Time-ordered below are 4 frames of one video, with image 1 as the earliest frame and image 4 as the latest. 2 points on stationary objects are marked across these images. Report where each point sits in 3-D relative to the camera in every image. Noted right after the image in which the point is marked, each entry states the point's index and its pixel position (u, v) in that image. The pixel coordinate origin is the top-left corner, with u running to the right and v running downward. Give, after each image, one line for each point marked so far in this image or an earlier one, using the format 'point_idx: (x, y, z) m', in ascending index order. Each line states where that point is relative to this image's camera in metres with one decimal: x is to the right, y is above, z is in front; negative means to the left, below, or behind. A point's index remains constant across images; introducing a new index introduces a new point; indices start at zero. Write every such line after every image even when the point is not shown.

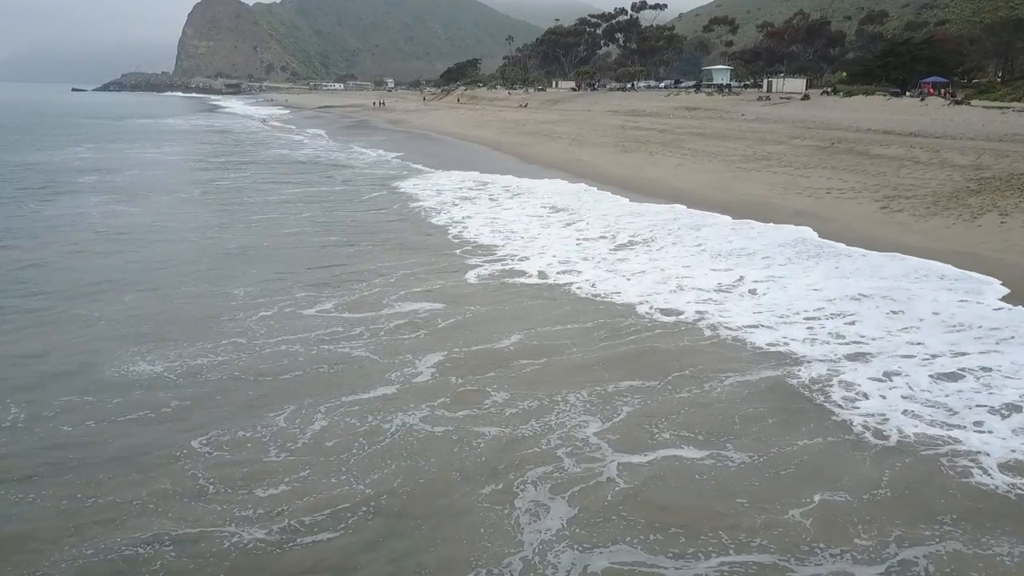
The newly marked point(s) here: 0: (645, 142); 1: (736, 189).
0: (+2.5, +2.8, +19.2) m
1: (+2.5, +1.1, +11.9) m
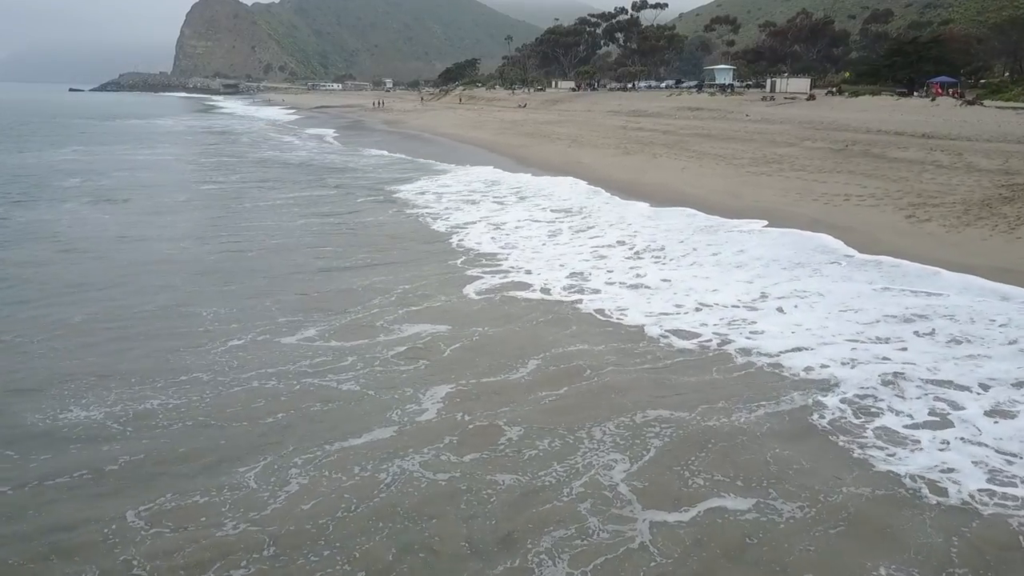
0: (+2.5, +2.7, +18.6) m
1: (+2.5, +1.0, +11.2) m
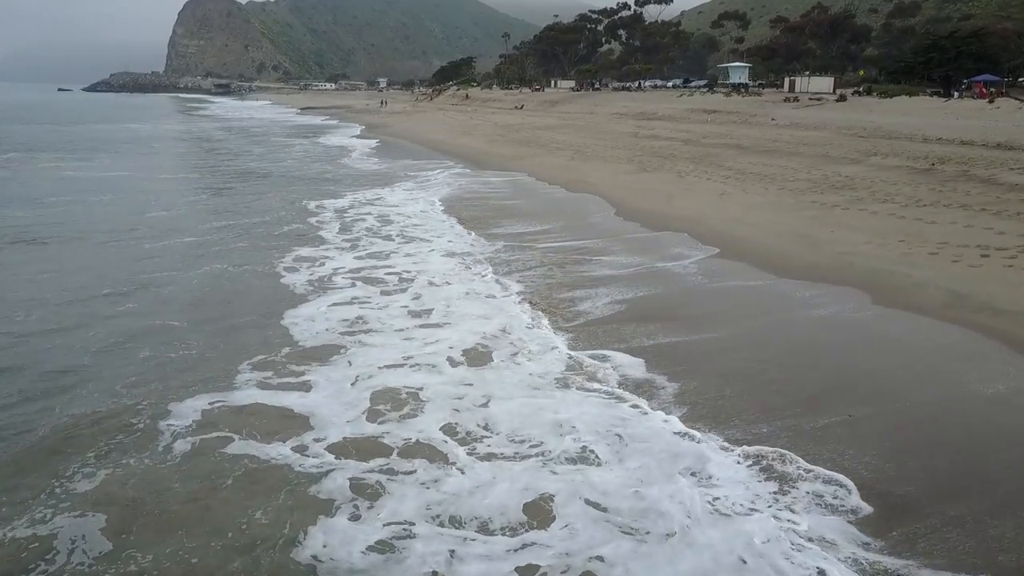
0: (+2.4, +2.0, +15.4) m
1: (+2.4, +0.3, +8.0) m
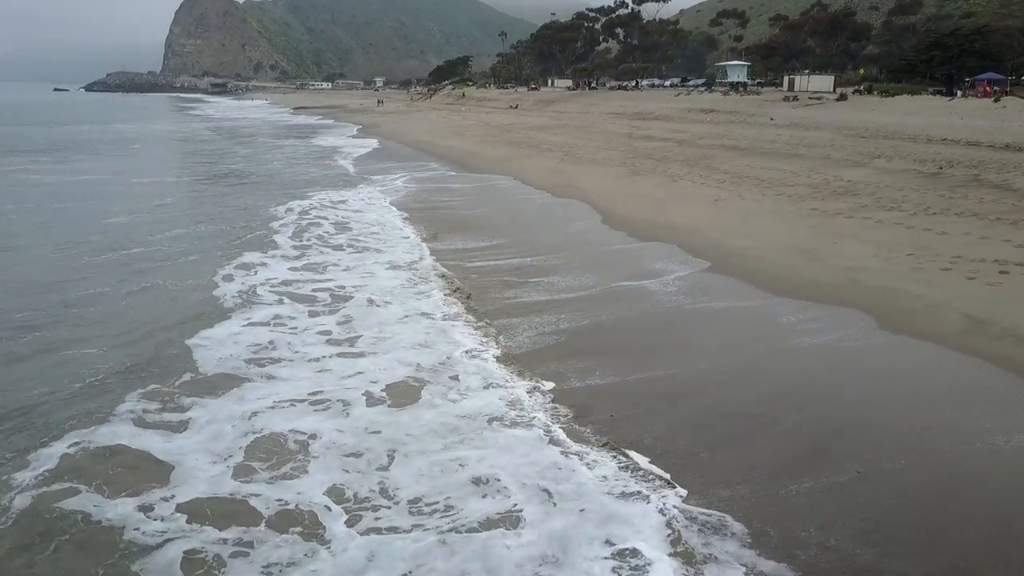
0: (+2.2, +1.9, +14.7) m
1: (+2.2, +0.2, +7.4) m
